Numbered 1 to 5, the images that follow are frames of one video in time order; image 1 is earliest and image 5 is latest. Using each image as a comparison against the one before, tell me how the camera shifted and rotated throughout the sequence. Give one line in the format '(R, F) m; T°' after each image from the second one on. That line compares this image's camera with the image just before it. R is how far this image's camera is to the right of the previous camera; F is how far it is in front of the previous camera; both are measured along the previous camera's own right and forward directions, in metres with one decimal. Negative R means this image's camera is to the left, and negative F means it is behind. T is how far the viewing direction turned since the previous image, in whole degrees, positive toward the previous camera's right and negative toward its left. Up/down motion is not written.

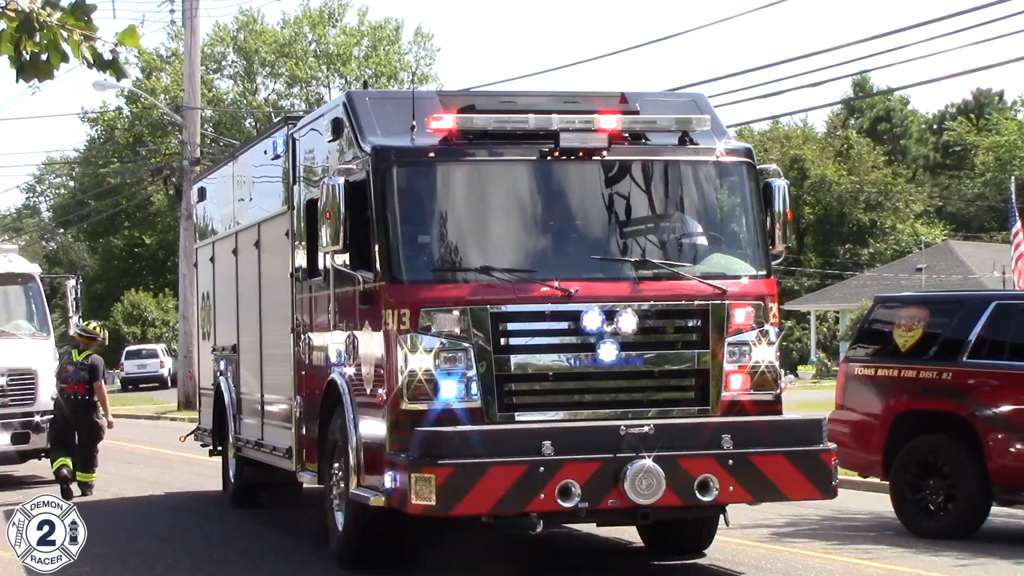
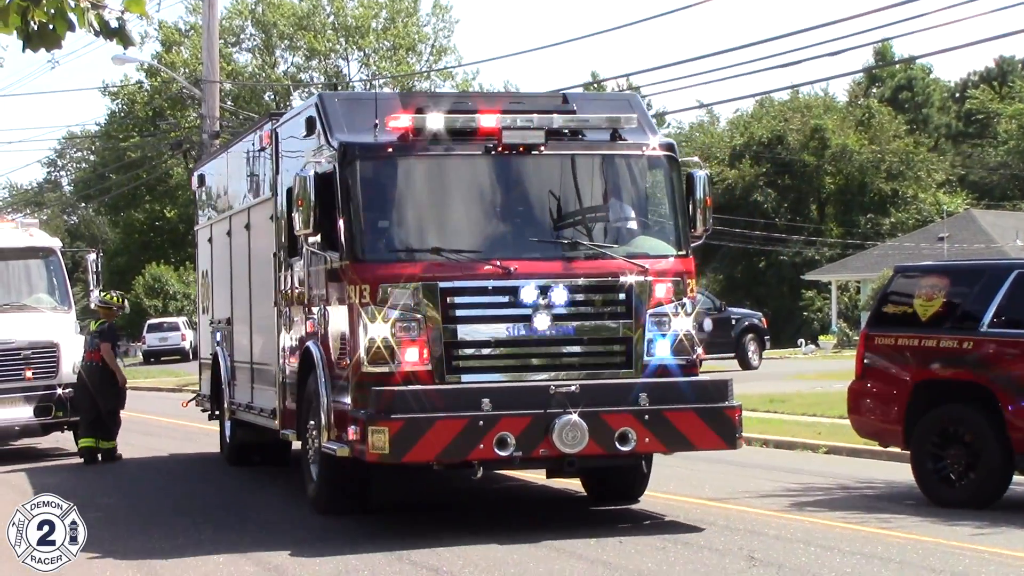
(0.0, 0.0) m; -1°
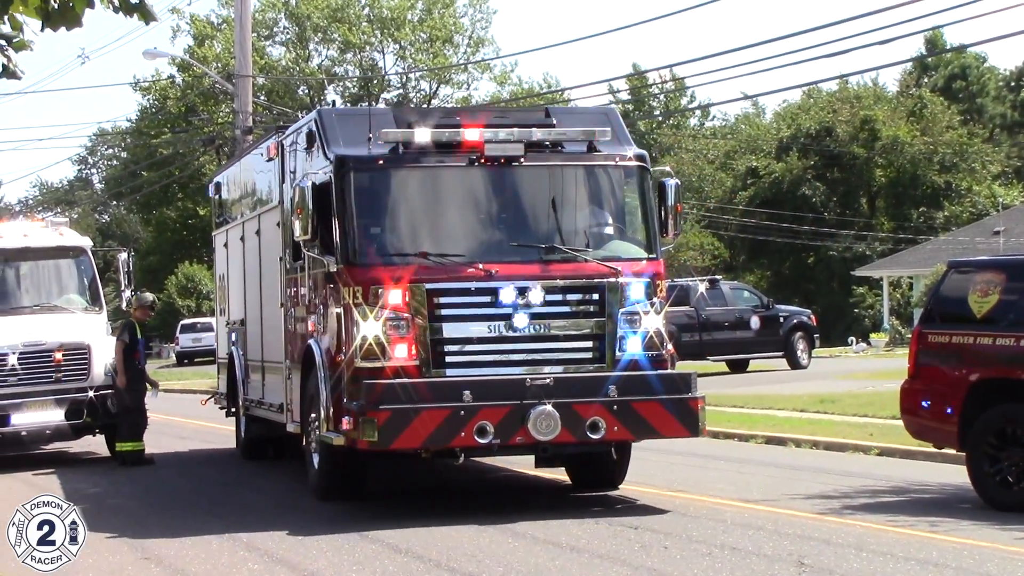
(0.0, +0.3) m; -1°
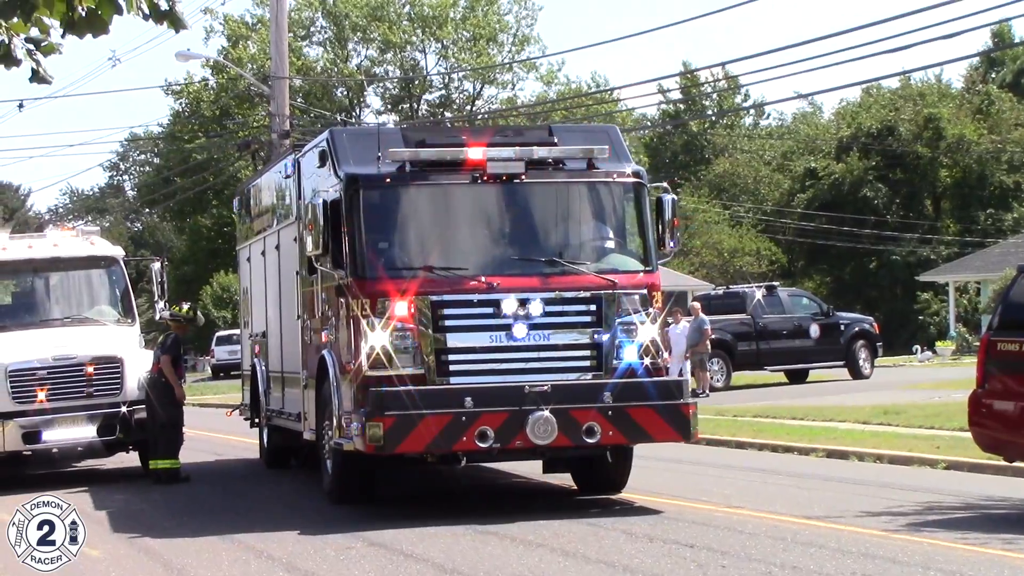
(-0.2, +0.5) m; -1°
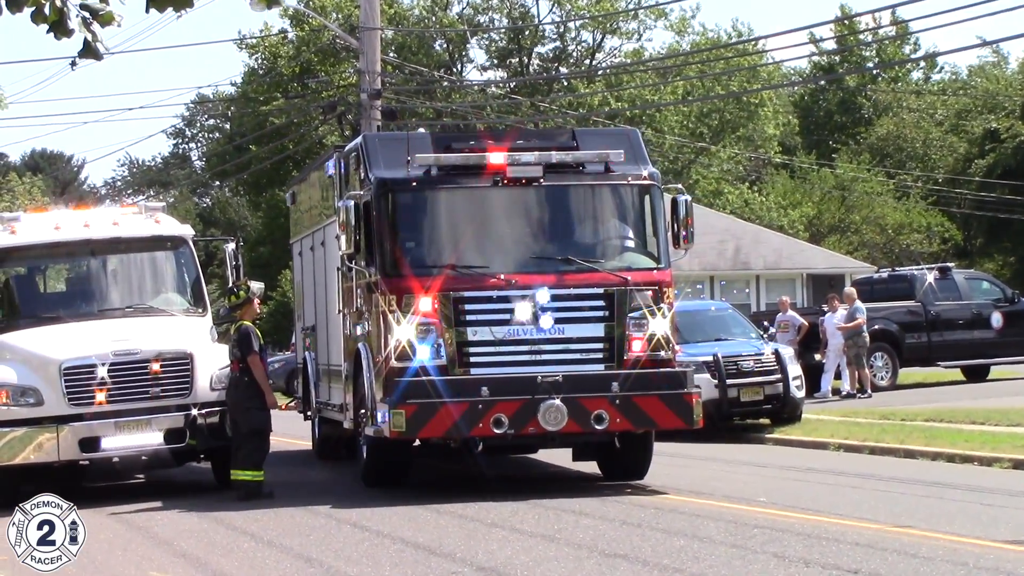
(-0.5, +1.6) m; -2°
